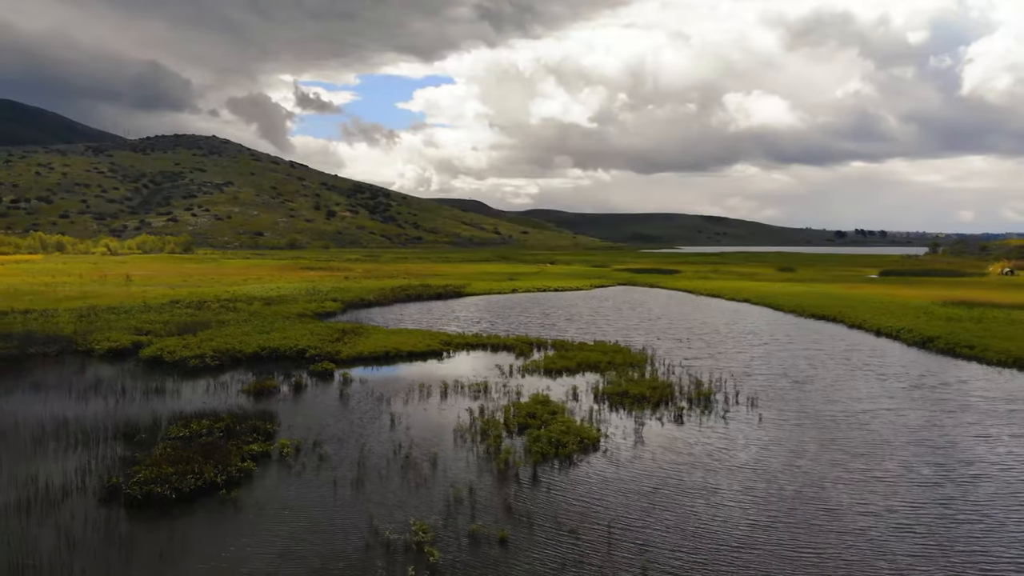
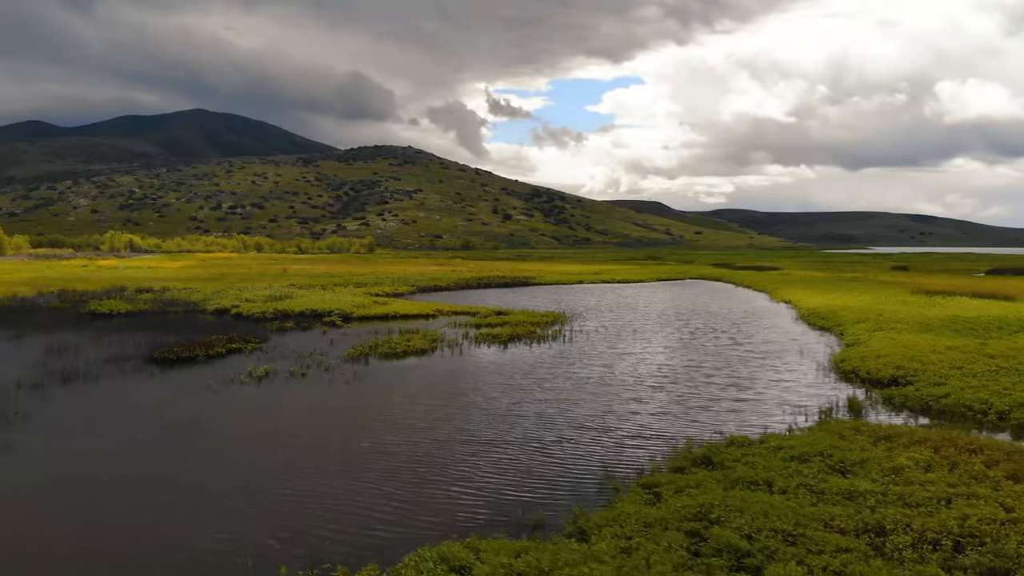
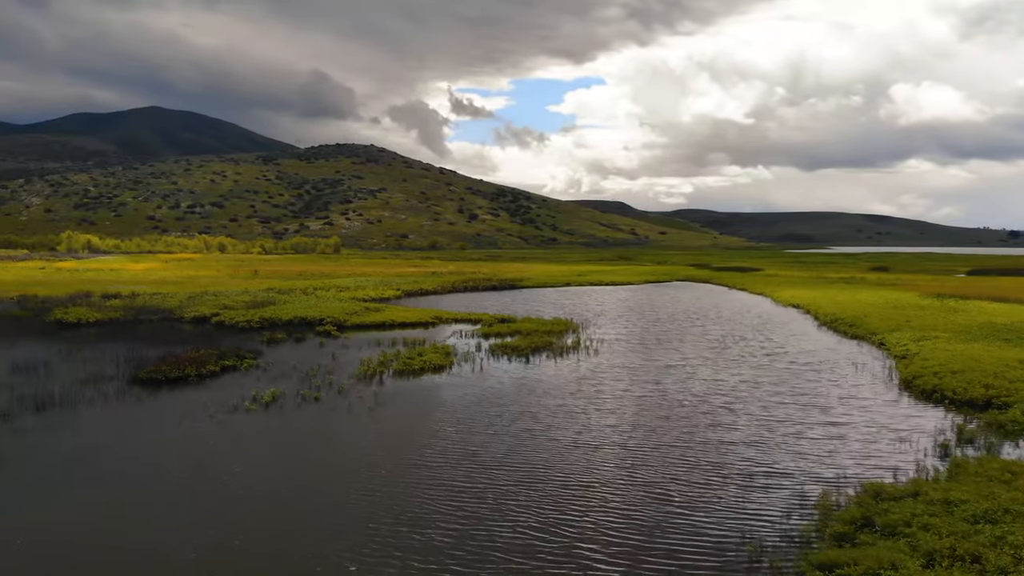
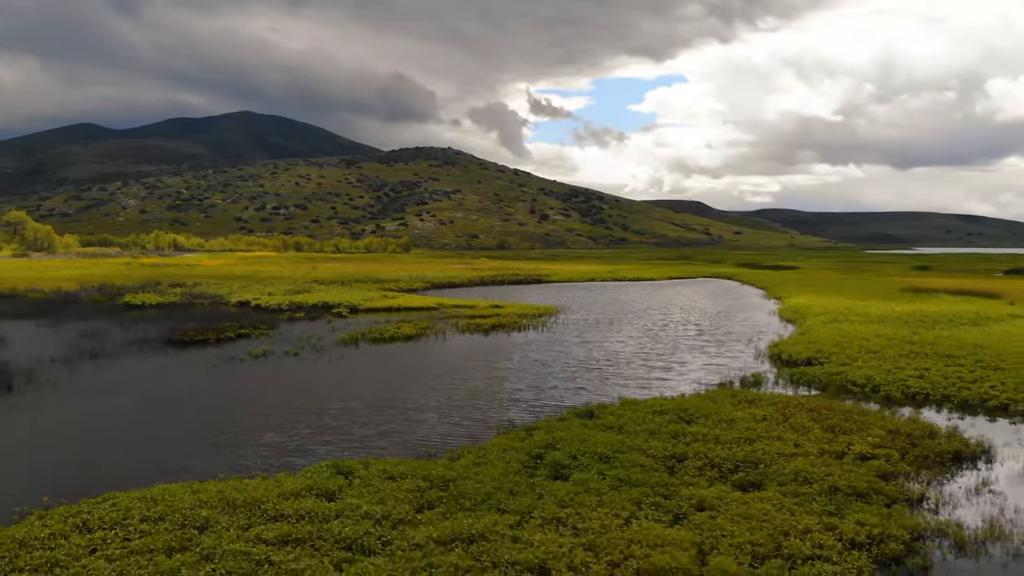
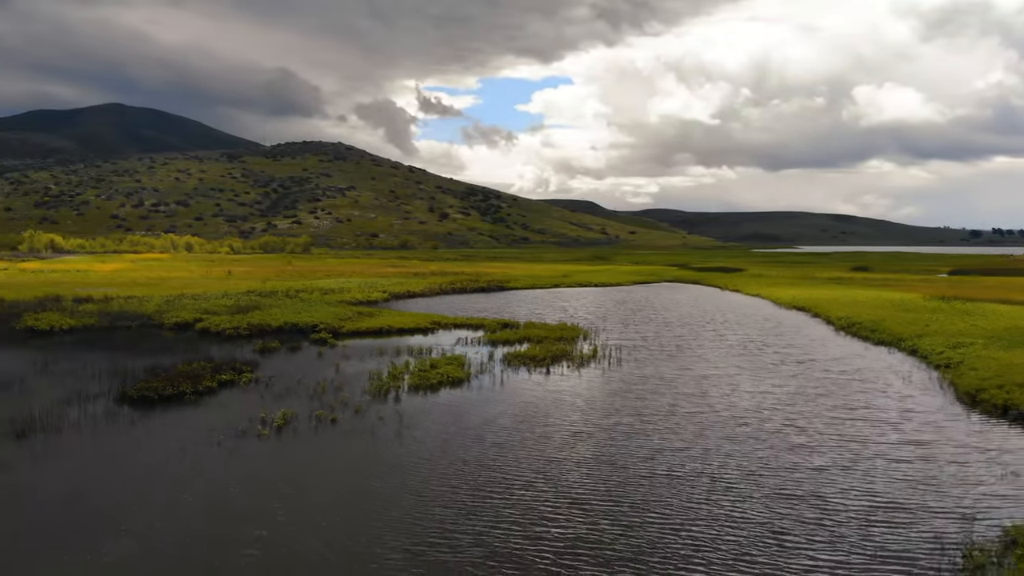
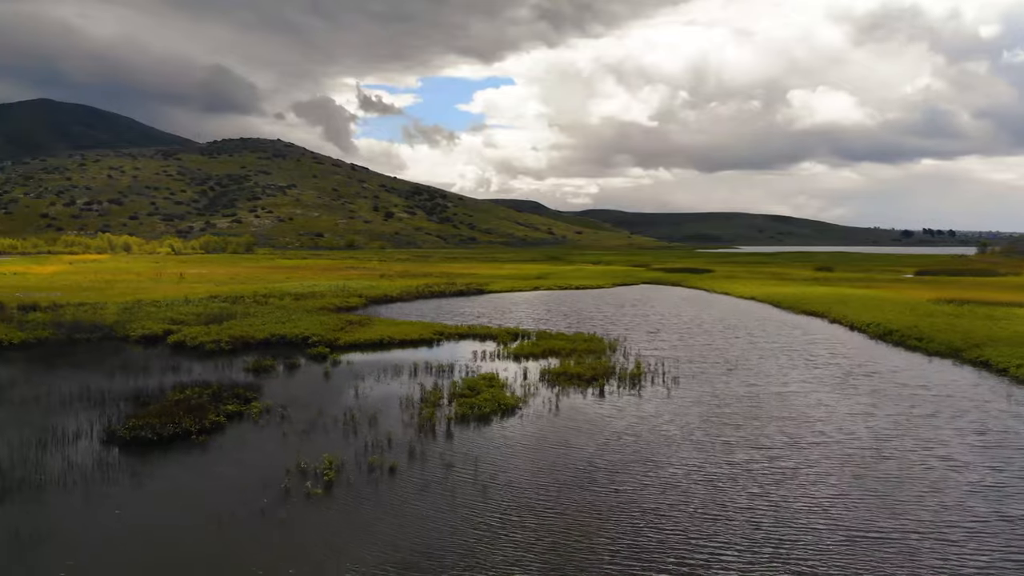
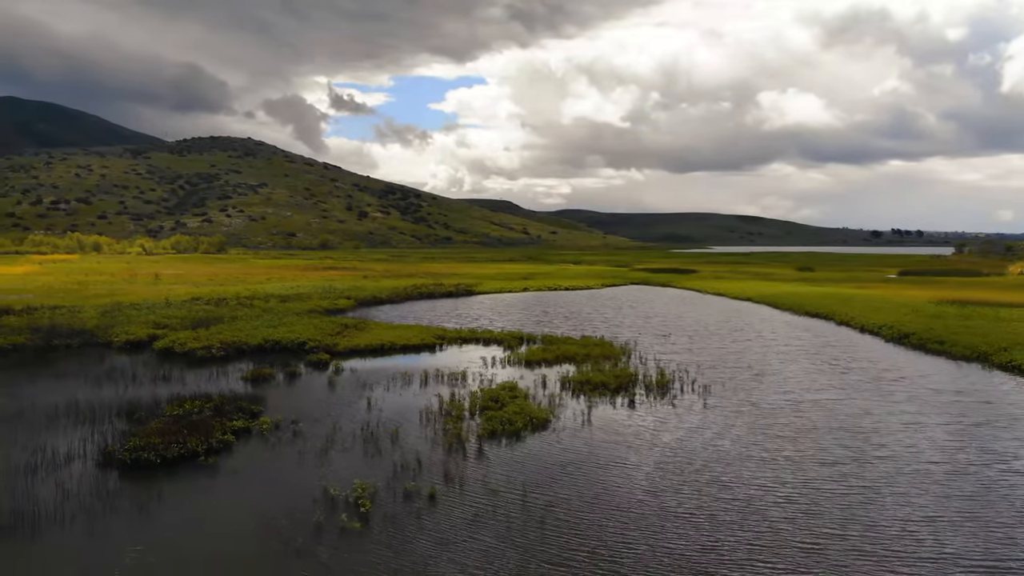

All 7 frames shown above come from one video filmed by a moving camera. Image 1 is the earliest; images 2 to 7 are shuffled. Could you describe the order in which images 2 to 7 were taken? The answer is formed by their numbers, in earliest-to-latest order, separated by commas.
7, 6, 5, 3, 2, 4
